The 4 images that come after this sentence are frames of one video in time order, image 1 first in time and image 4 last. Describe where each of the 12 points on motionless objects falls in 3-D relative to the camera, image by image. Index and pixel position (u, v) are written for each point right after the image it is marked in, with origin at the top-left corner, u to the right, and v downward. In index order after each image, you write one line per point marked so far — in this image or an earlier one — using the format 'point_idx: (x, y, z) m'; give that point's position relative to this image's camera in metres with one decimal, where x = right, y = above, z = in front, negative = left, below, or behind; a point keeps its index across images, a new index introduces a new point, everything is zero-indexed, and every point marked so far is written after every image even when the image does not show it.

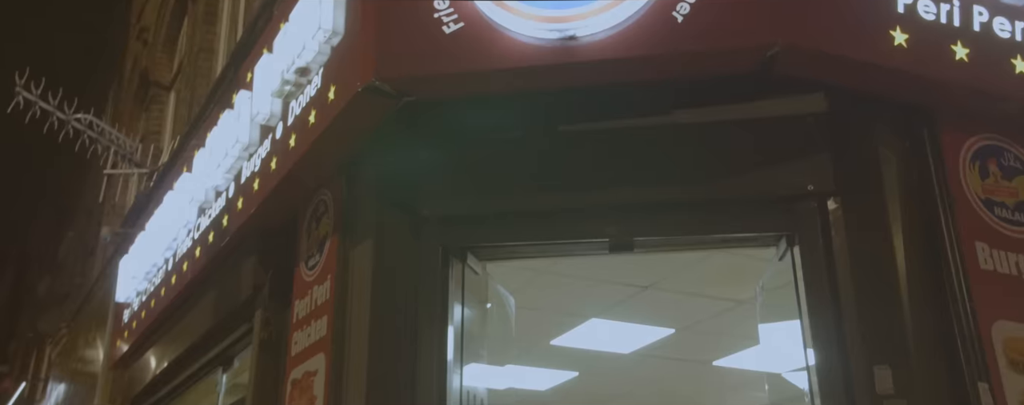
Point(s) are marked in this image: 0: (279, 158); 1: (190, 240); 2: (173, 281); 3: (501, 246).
0: (-0.9, +0.2, +3.4) m
1: (-1.6, -0.2, +4.5) m
2: (-1.8, -0.4, +4.7) m
3: (0.0, -0.2, +3.0) m
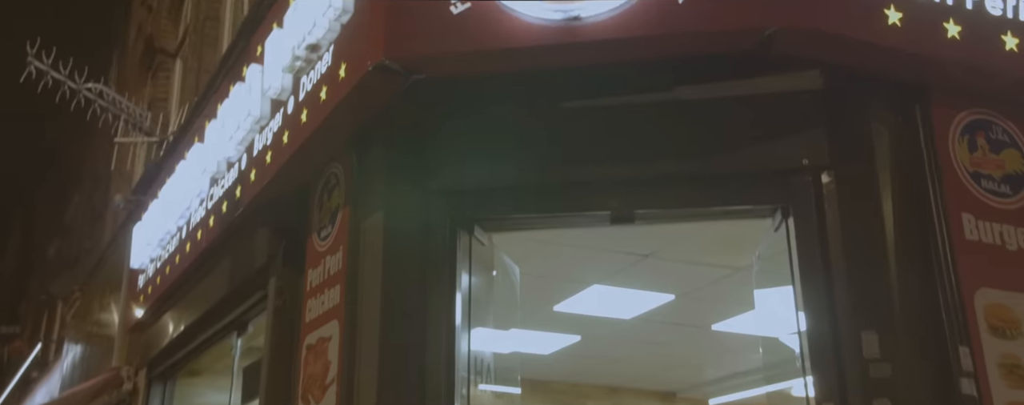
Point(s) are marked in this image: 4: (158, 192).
0: (-0.9, +0.3, +3.6) m
1: (-1.6, 0.0, +4.7) m
2: (-1.7, -0.2, +4.8) m
3: (0.0, -0.1, +3.2) m
4: (-2.2, +0.1, +5.5) m
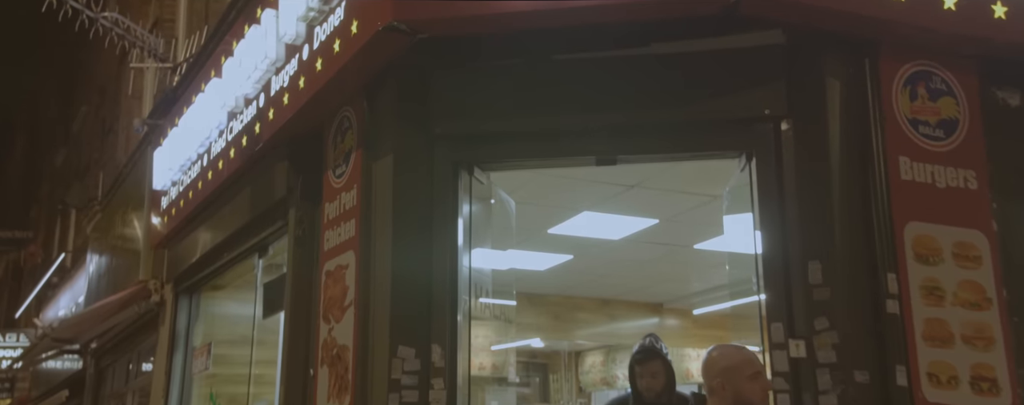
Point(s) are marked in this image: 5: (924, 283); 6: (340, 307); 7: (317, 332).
0: (-0.9, +0.5, +3.9) m
1: (-1.6, +0.4, +5.0) m
2: (-1.8, +0.2, +5.2) m
3: (0.0, +0.2, +3.6) m
4: (-2.2, +0.5, +5.9) m
5: (+1.4, -0.3, +3.1) m
6: (-0.7, -0.4, +3.7) m
7: (-0.9, -0.6, +3.9) m
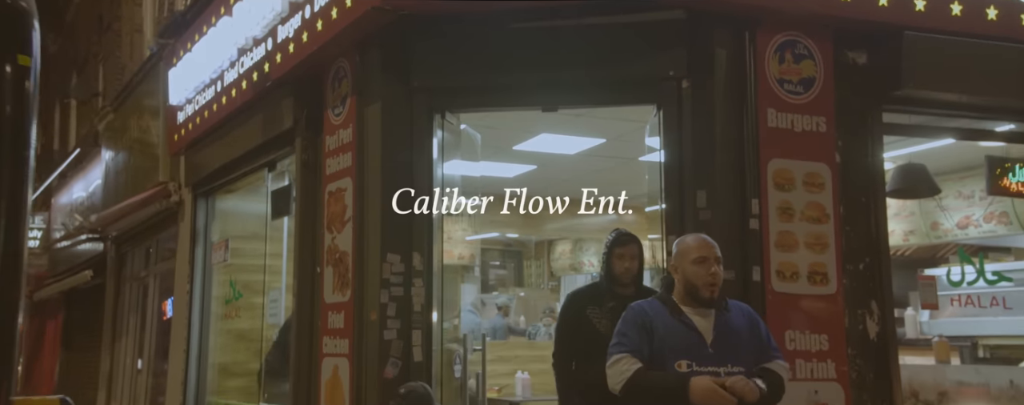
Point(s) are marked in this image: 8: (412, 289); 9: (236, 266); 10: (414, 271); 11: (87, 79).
0: (-1.1, +0.9, +4.8) m
1: (-1.9, +0.9, +5.9) m
2: (-2.0, +0.7, +6.1) m
3: (-0.2, +0.5, +4.5) m
4: (-2.5, +1.2, +6.7) m
5: (+1.2, 0.0, +4.1) m
6: (-0.9, -0.1, +4.7) m
7: (-1.1, -0.2, +5.0) m
8: (-0.5, -0.4, +4.4) m
9: (-2.1, -0.5, +6.9) m
10: (-0.5, -0.3, +4.4) m
11: (-6.4, +1.8, +13.5) m
